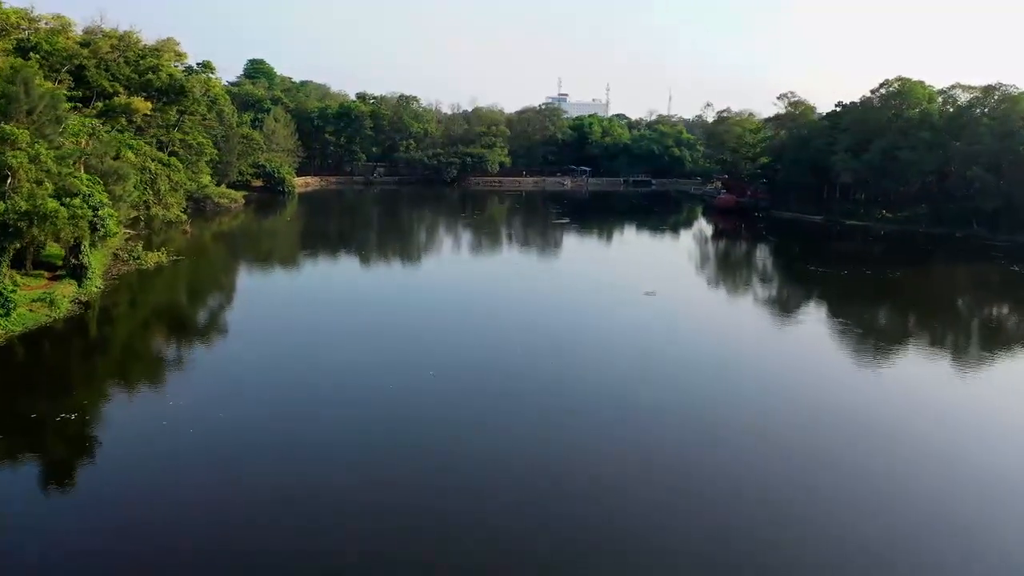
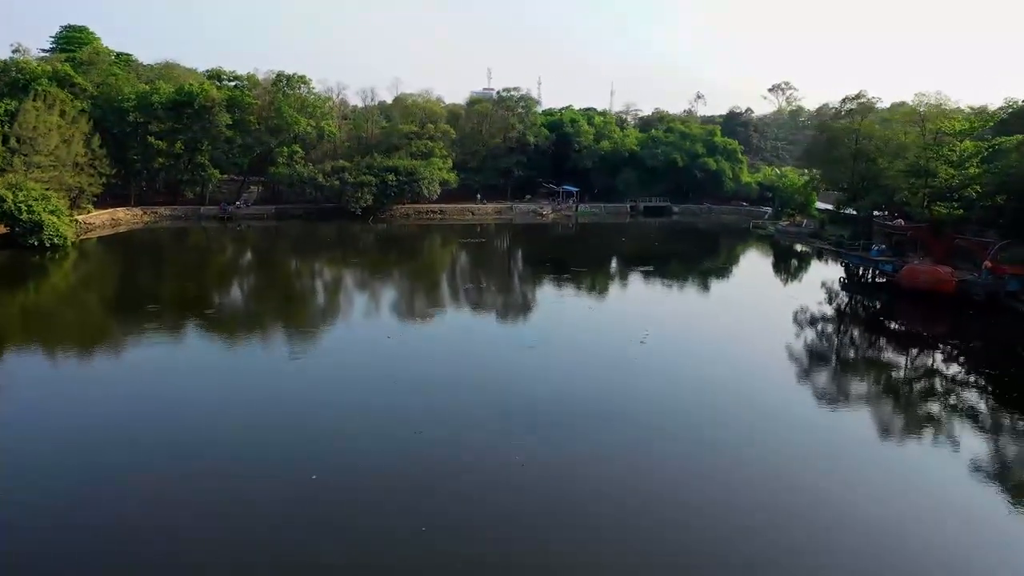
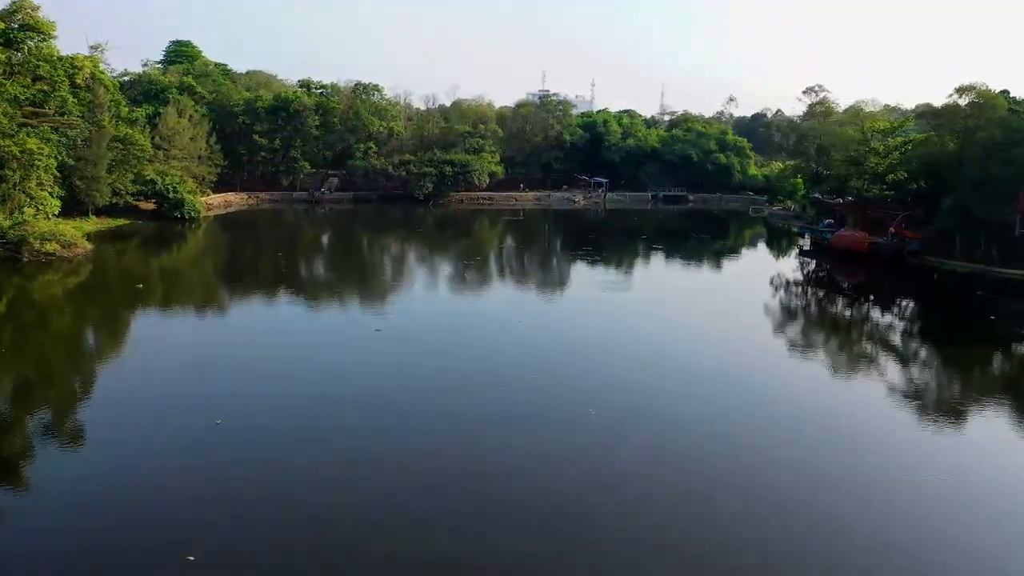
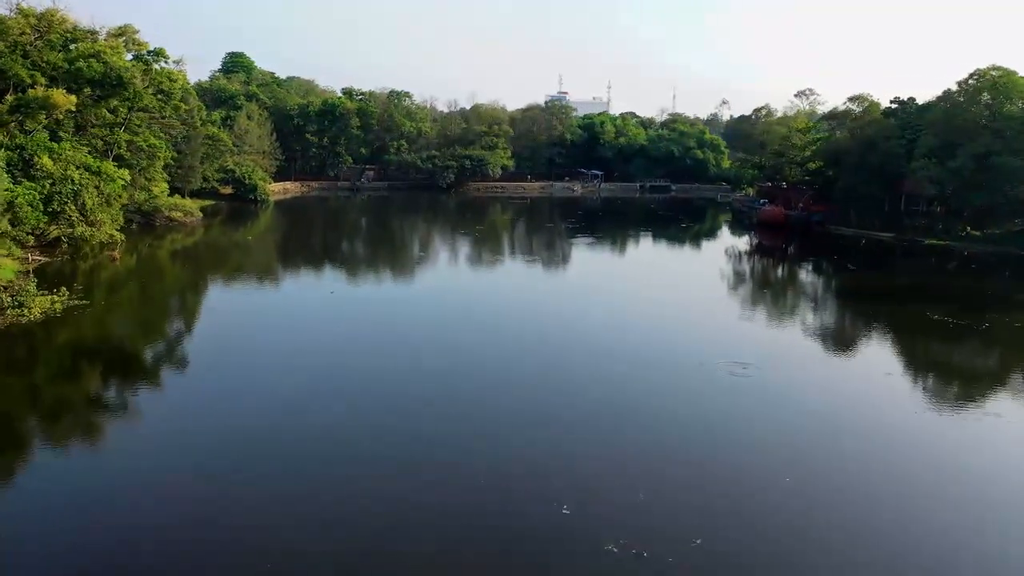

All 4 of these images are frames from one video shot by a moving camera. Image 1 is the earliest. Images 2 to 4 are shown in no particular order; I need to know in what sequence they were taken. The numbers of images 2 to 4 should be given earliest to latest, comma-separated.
4, 3, 2
